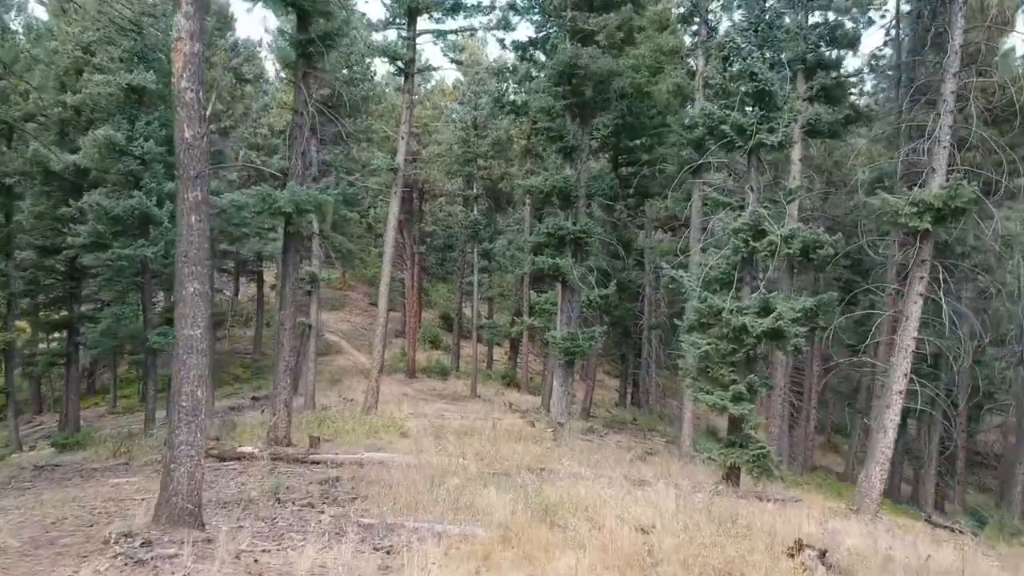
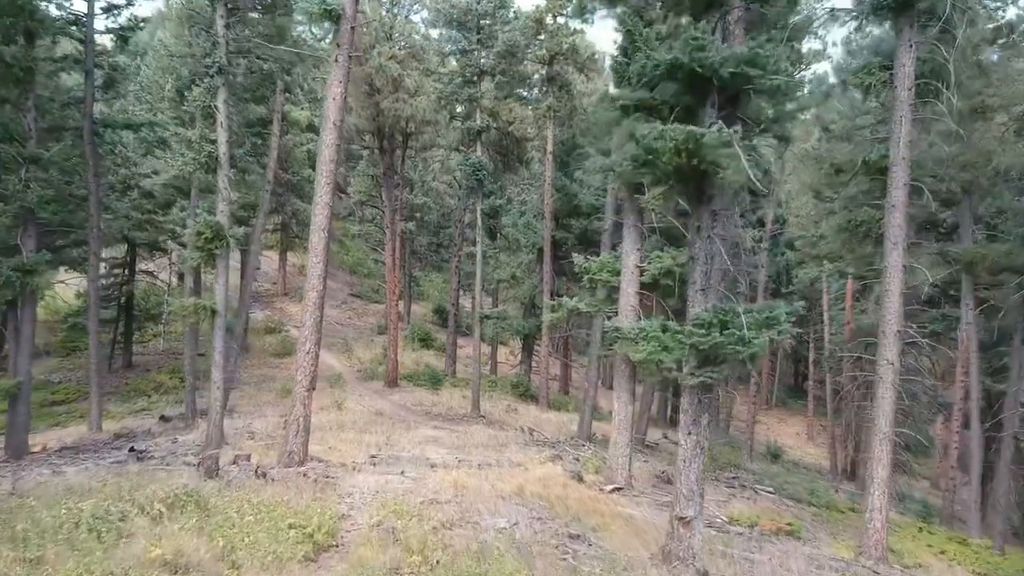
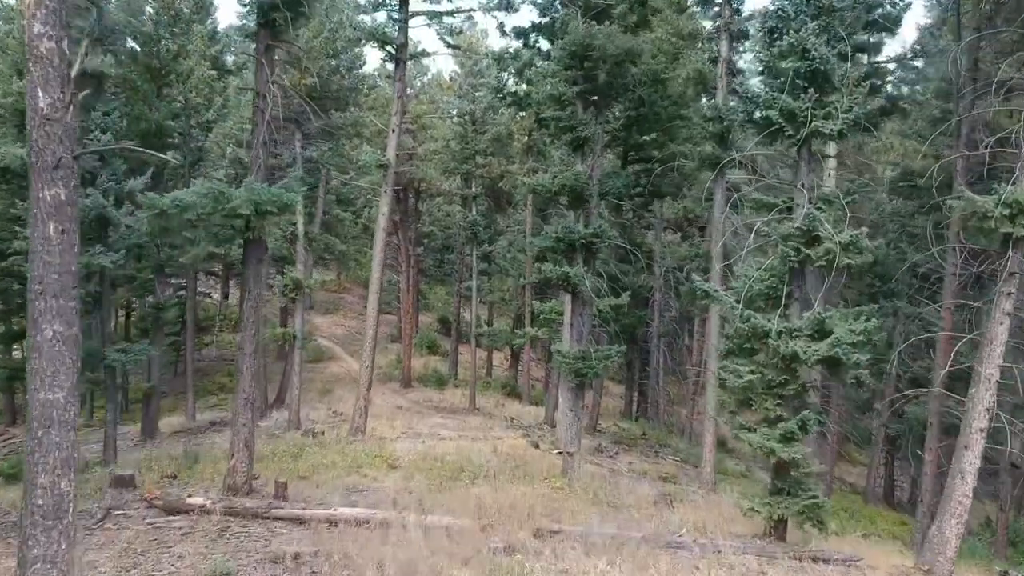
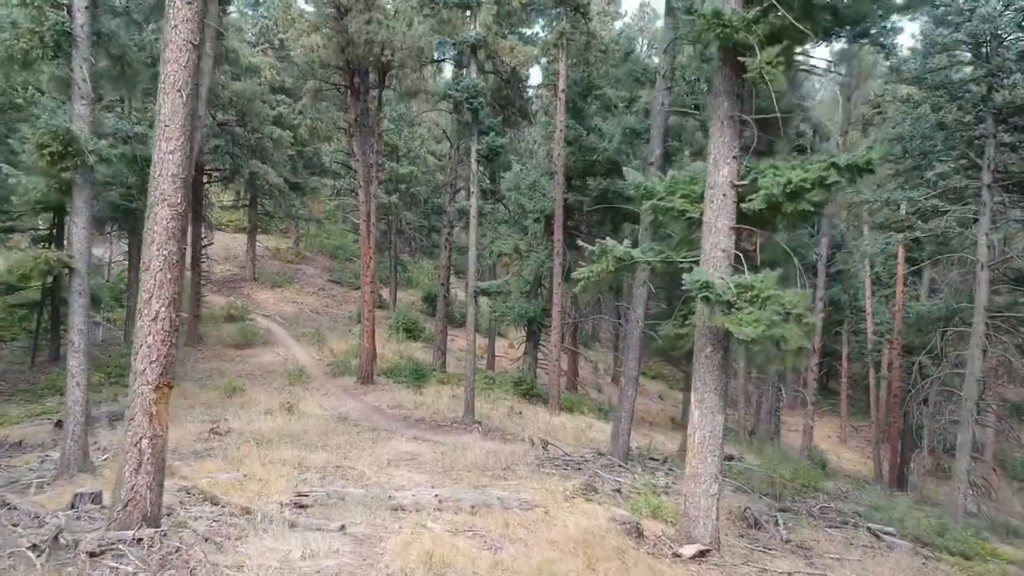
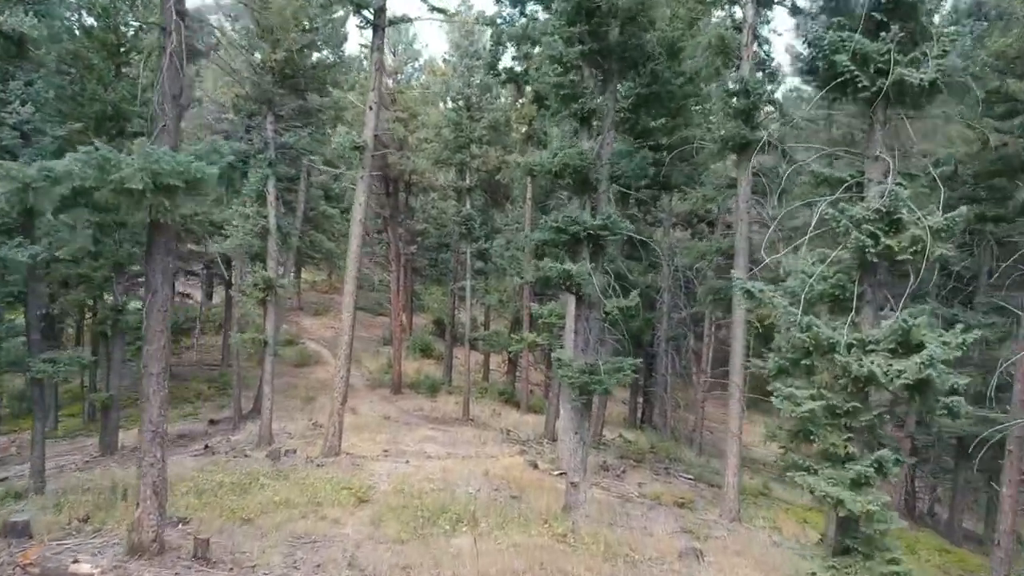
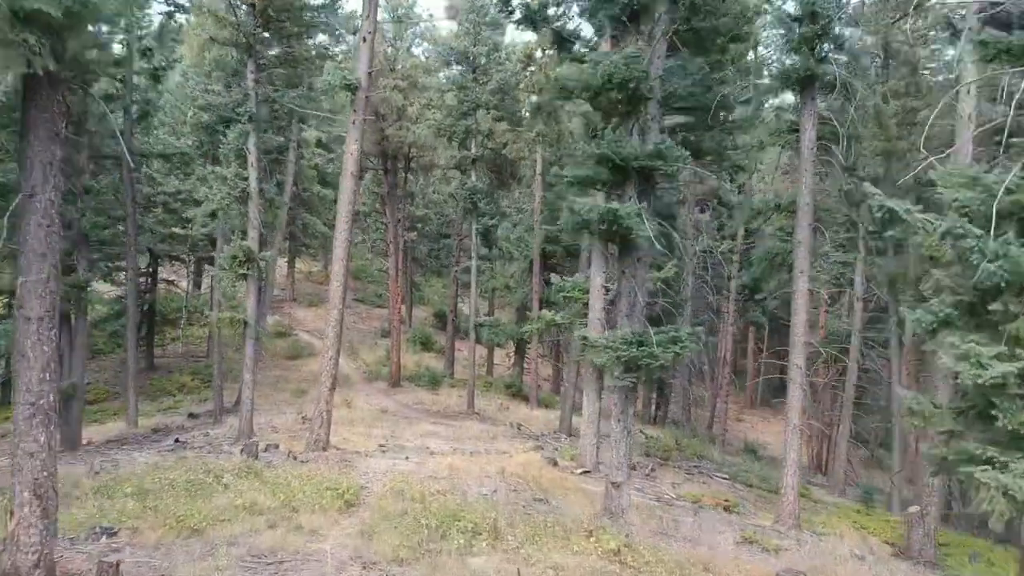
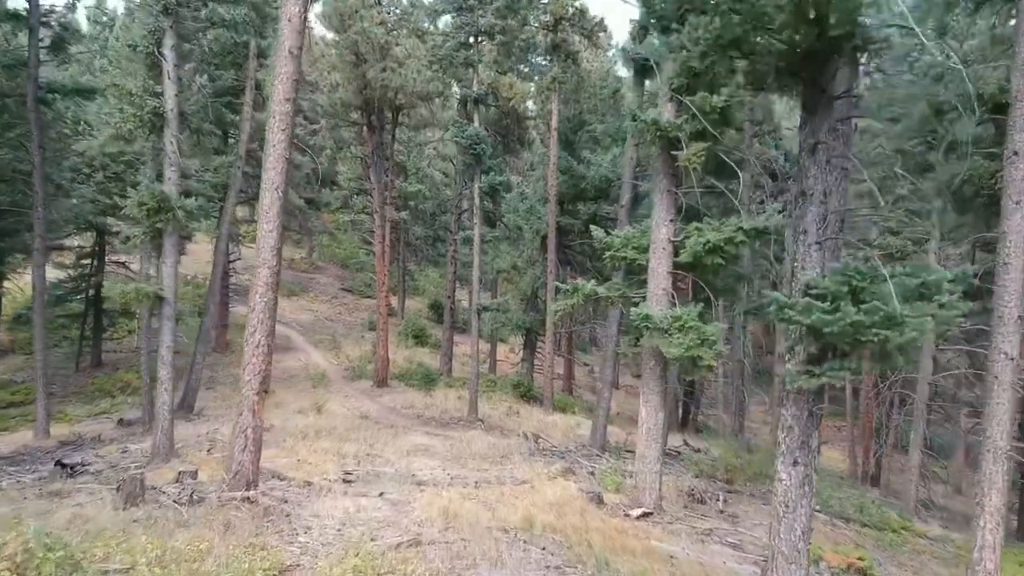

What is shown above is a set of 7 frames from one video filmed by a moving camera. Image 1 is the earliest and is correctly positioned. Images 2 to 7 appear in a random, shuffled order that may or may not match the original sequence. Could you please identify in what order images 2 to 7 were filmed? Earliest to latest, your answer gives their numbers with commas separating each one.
3, 5, 6, 2, 7, 4
